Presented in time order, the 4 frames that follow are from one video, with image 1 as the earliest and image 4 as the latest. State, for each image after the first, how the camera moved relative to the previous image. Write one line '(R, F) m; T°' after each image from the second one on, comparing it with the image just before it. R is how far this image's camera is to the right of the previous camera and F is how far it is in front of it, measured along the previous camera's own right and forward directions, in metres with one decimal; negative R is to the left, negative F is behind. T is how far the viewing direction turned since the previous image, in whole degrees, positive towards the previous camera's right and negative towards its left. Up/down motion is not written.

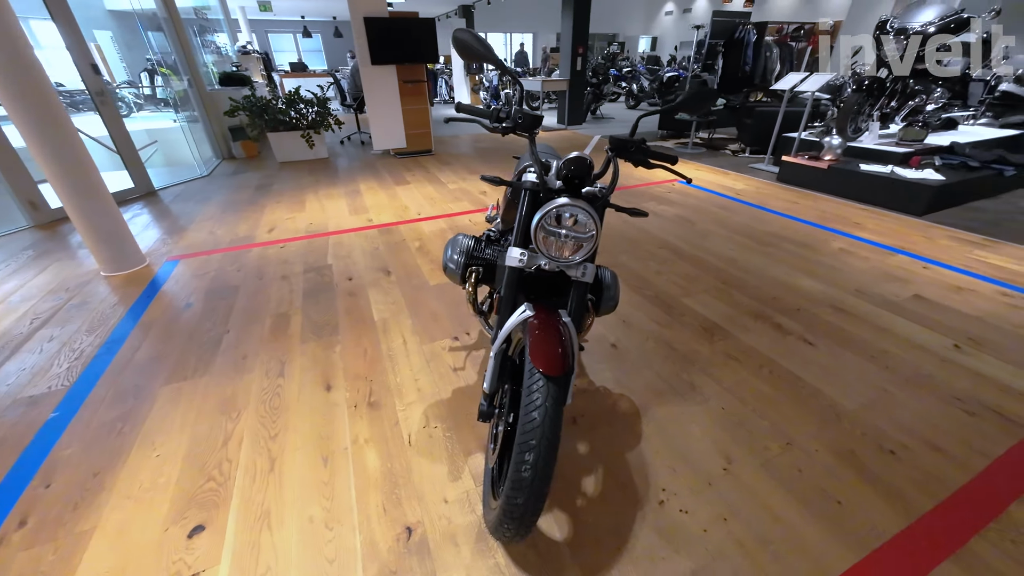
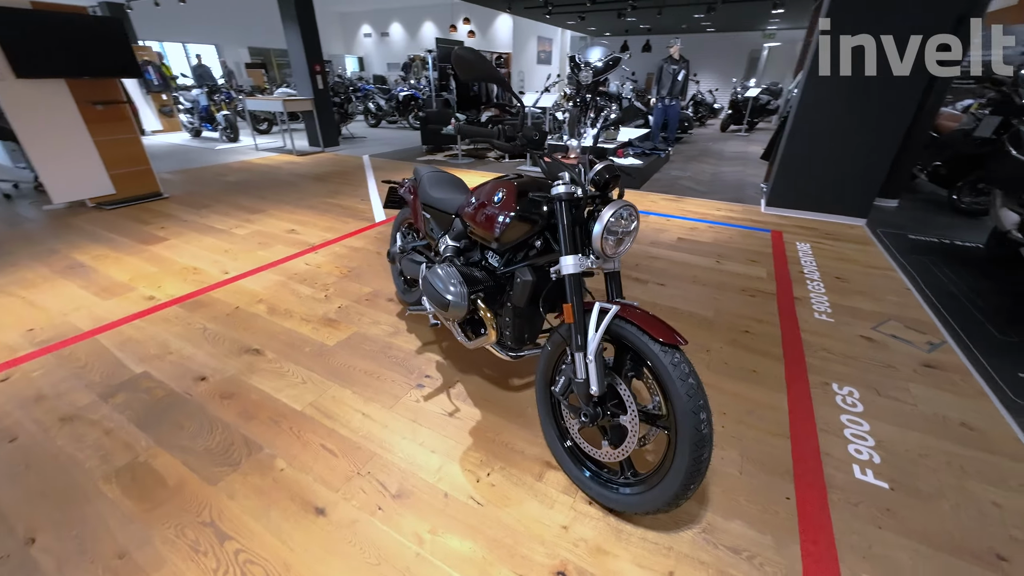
(-0.8, +0.2) m; +33°
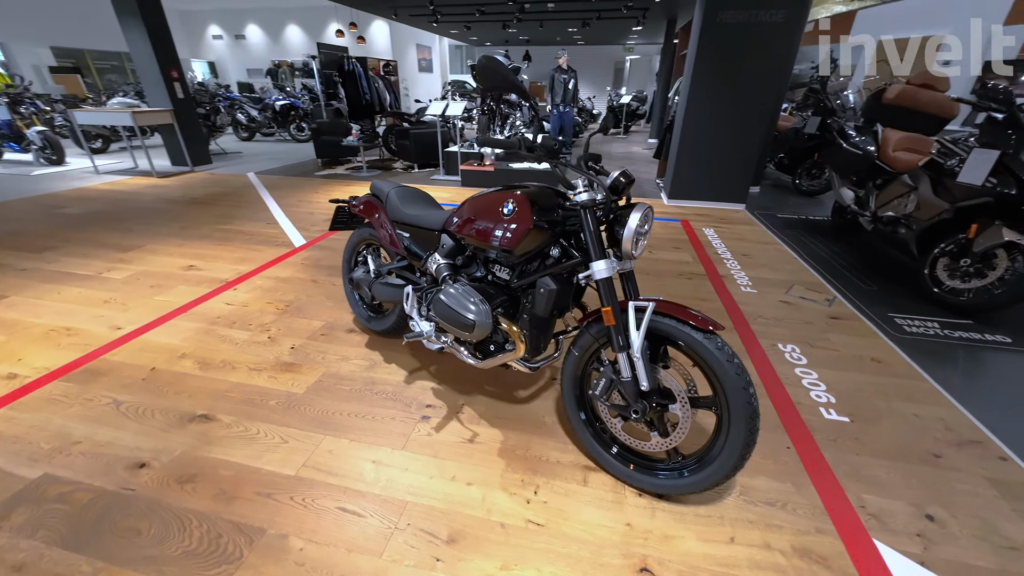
(-0.4, +0.1) m; +14°
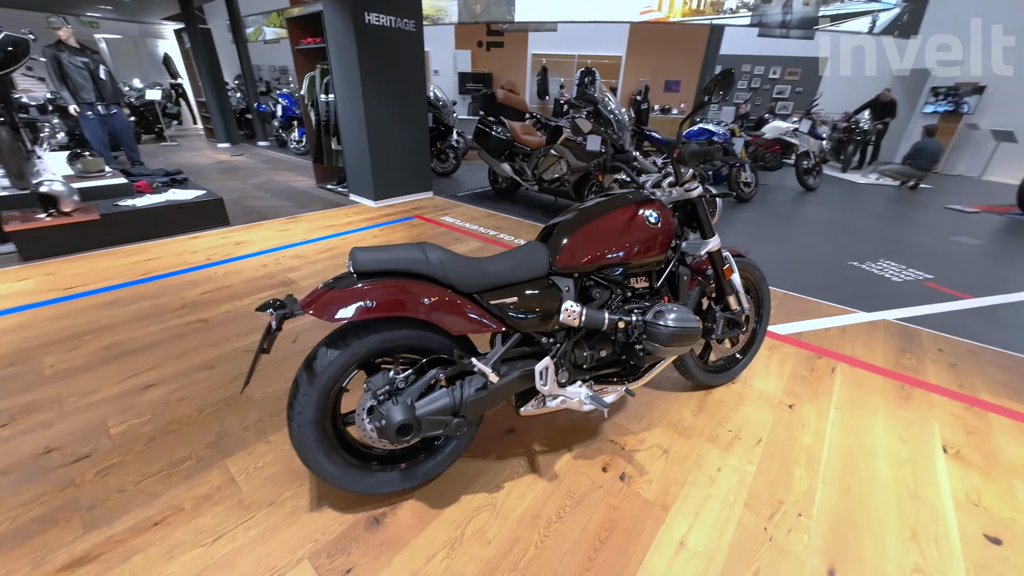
(-1.3, +1.0) m; +55°
